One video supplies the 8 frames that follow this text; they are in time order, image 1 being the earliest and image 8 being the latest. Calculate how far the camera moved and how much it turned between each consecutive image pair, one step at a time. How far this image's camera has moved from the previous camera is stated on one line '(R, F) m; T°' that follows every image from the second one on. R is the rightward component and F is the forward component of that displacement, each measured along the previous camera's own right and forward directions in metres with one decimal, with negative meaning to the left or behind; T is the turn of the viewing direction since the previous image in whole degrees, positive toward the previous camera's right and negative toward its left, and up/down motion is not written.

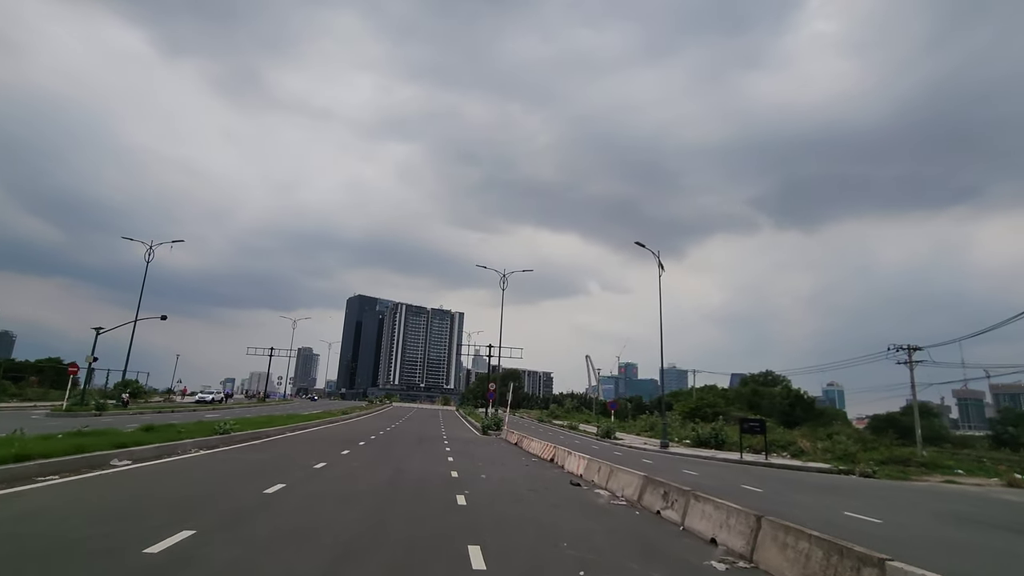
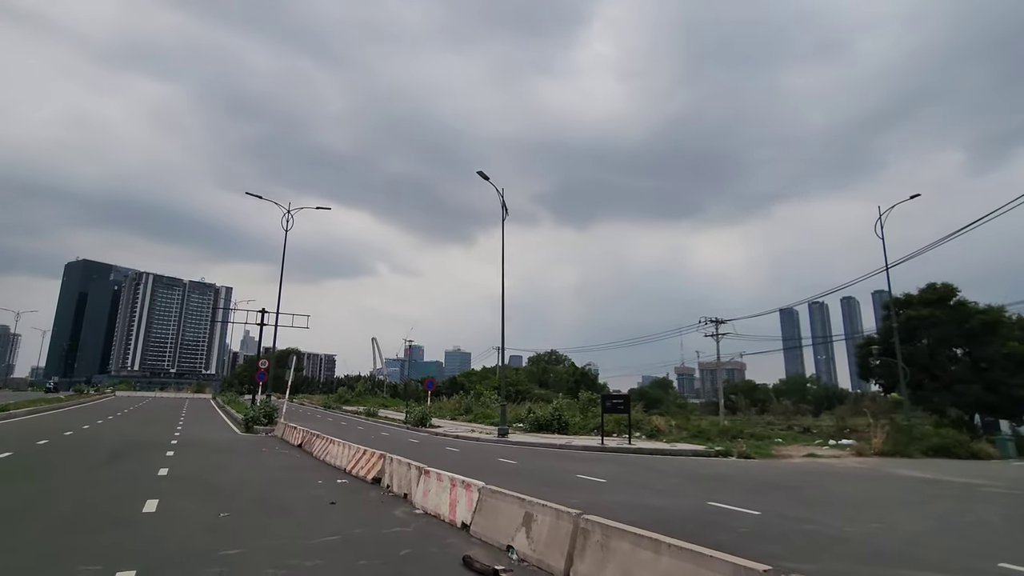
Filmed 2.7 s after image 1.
(-0.3, +9.9) m; +23°
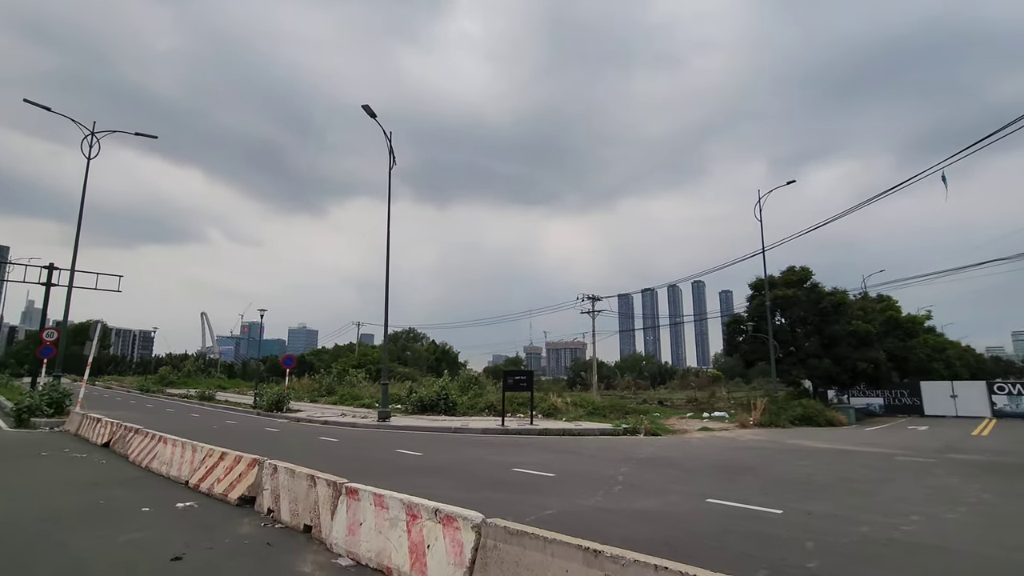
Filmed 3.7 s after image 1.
(-1.6, +3.7) m; +16°
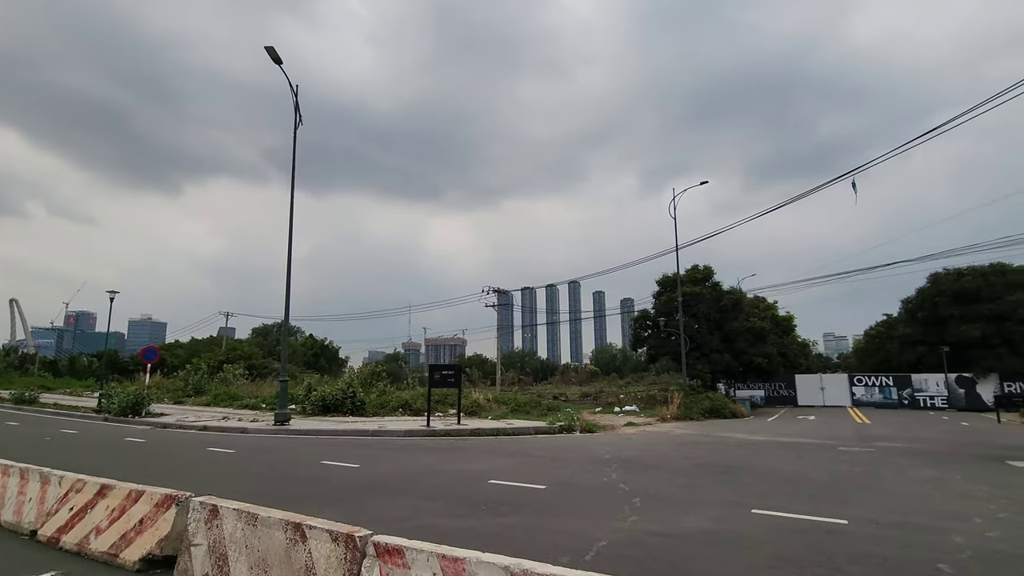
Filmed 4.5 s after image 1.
(-1.9, +2.3) m; +13°
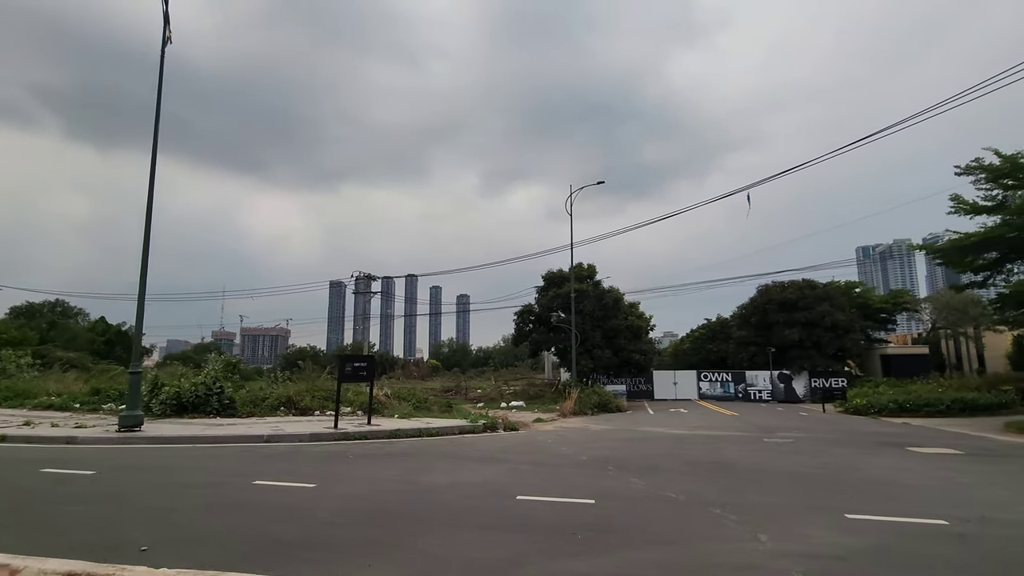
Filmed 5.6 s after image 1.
(-3.2, +2.4) m; +18°
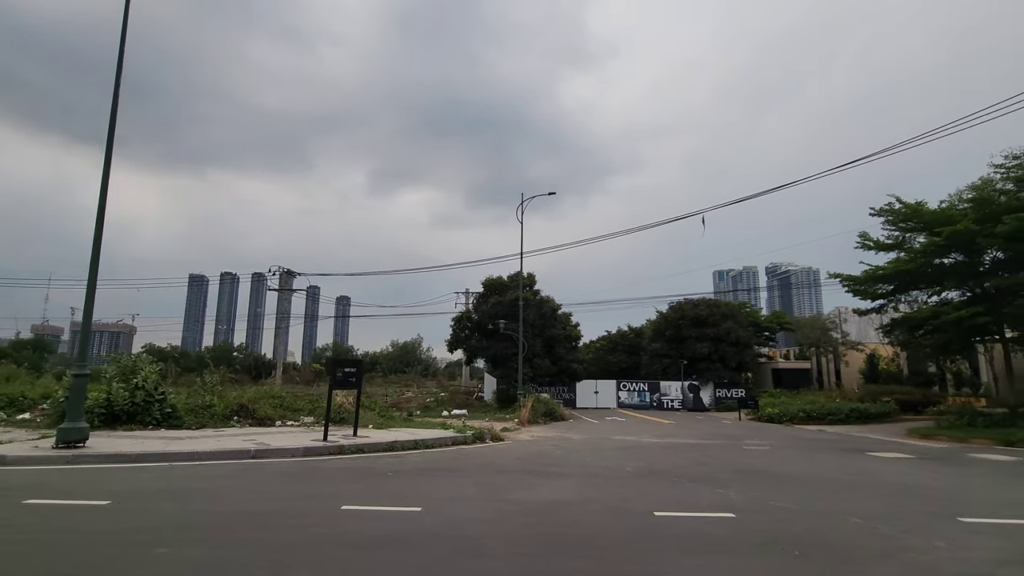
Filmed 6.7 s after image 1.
(-3.9, +1.0) m; +13°
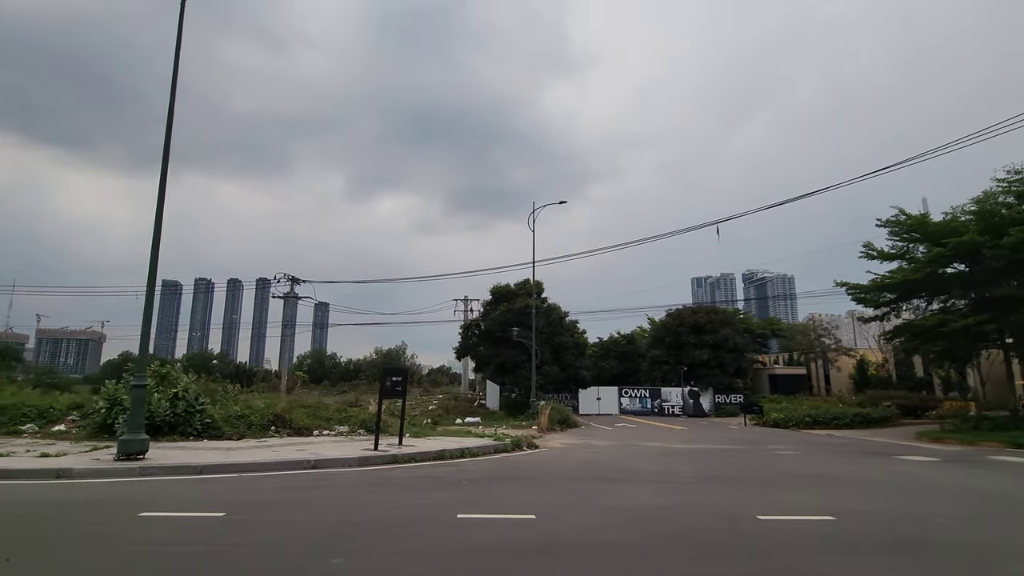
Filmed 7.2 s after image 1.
(-2.0, -0.2) m; +2°
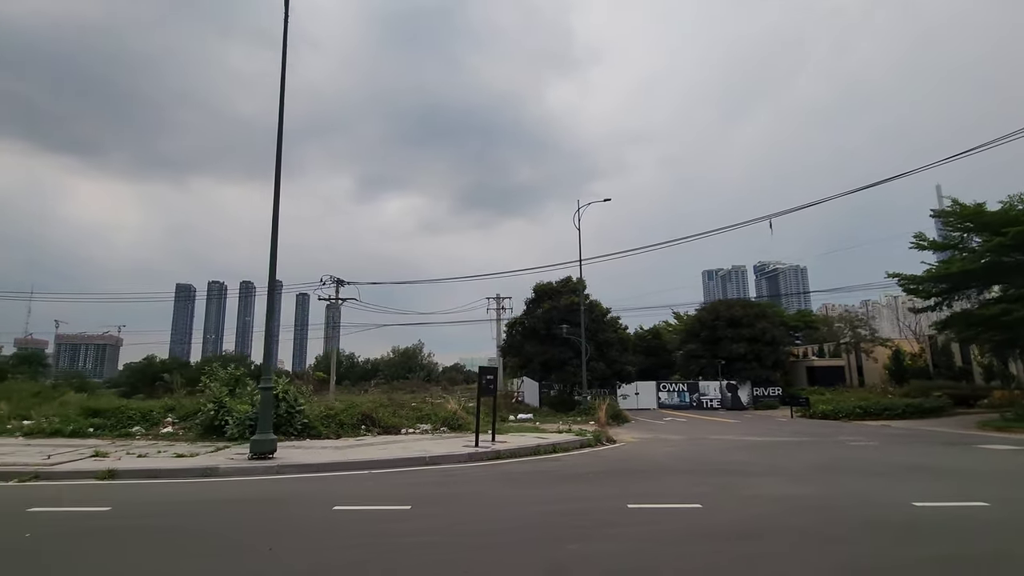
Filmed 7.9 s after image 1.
(-2.5, -0.4) m; -1°
